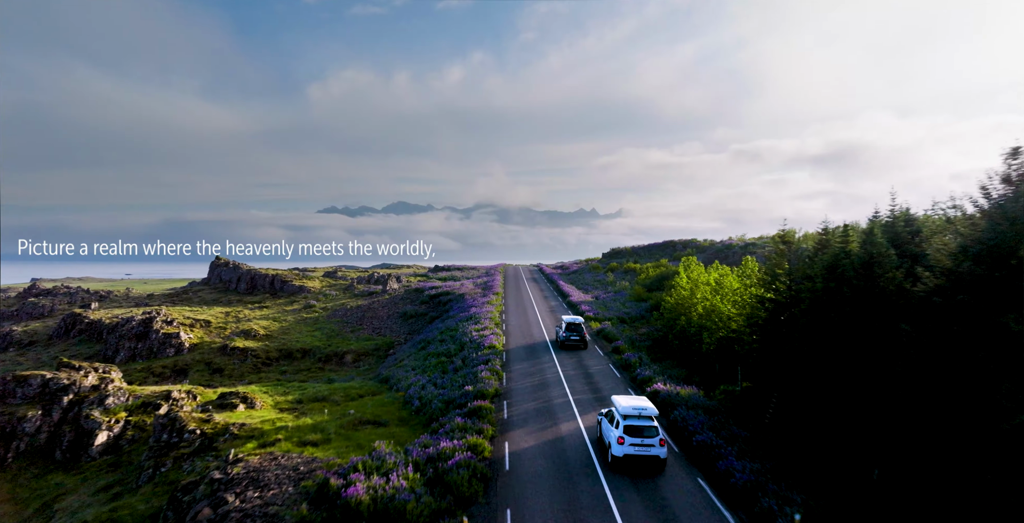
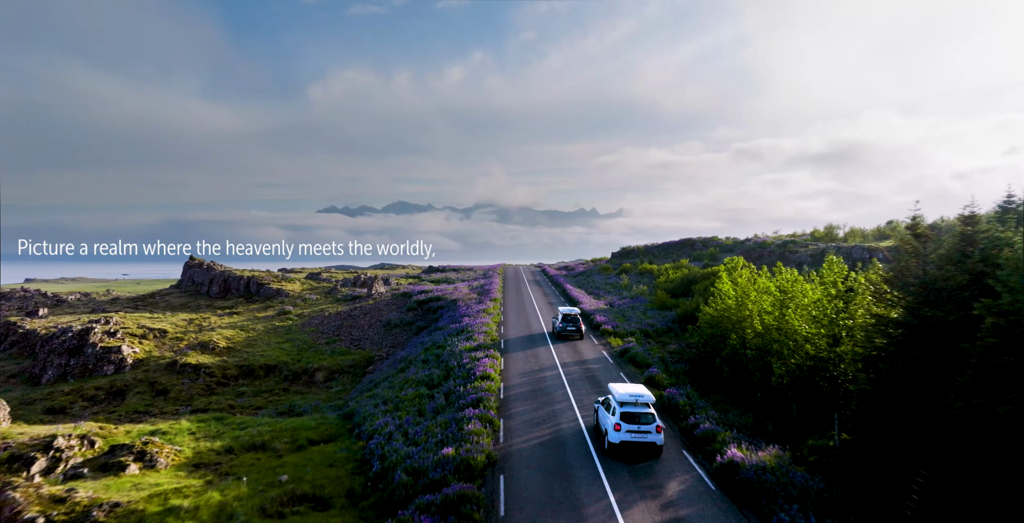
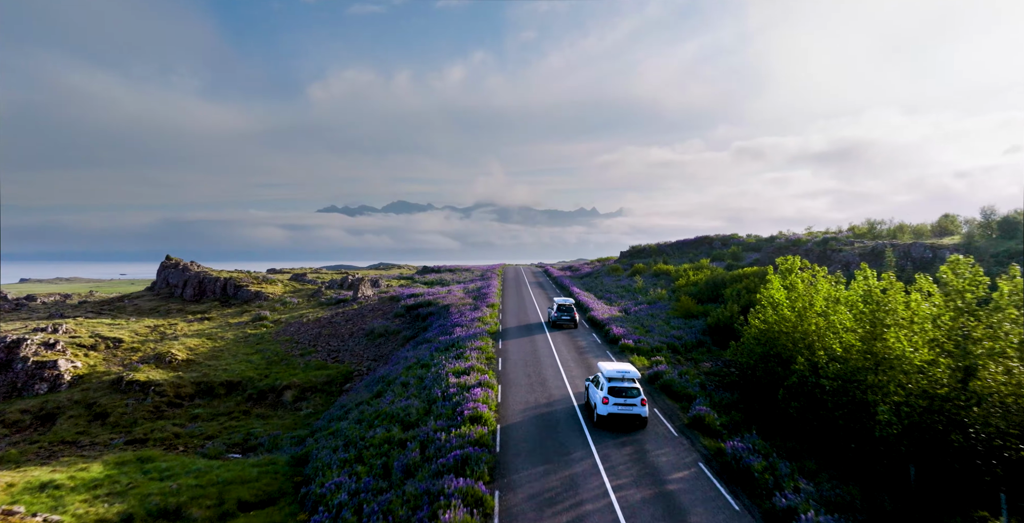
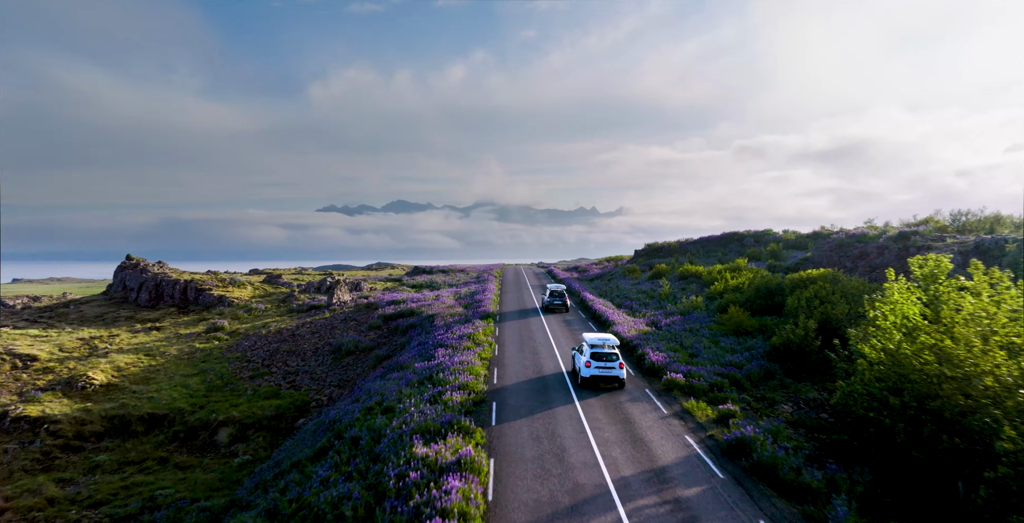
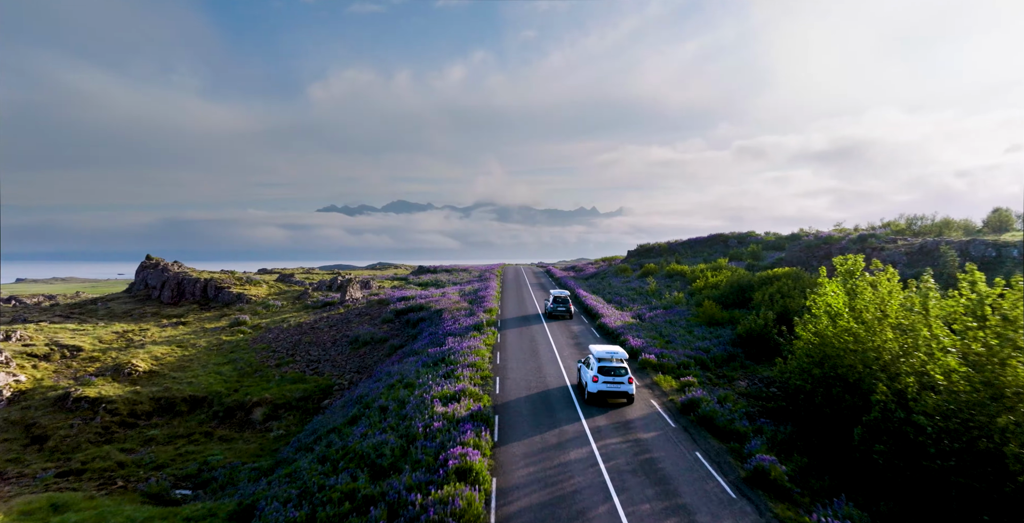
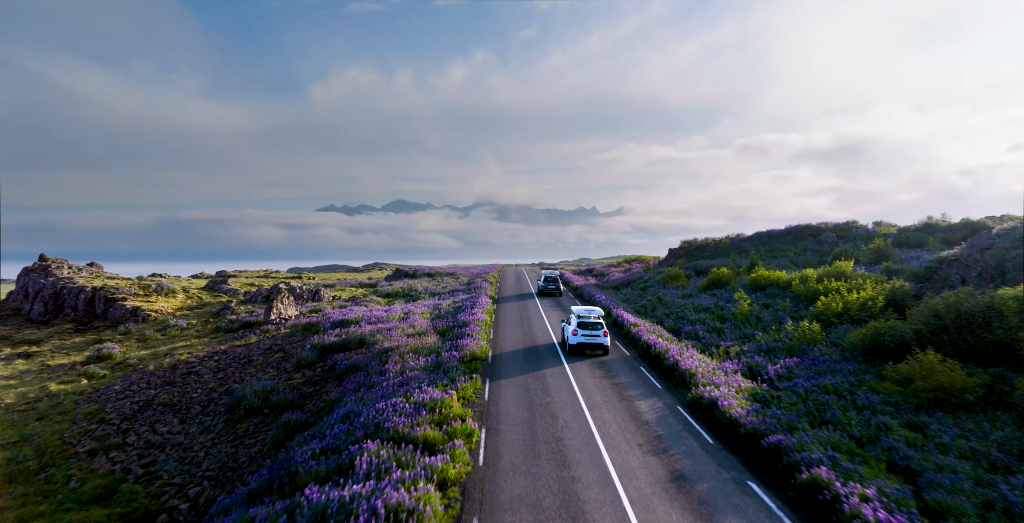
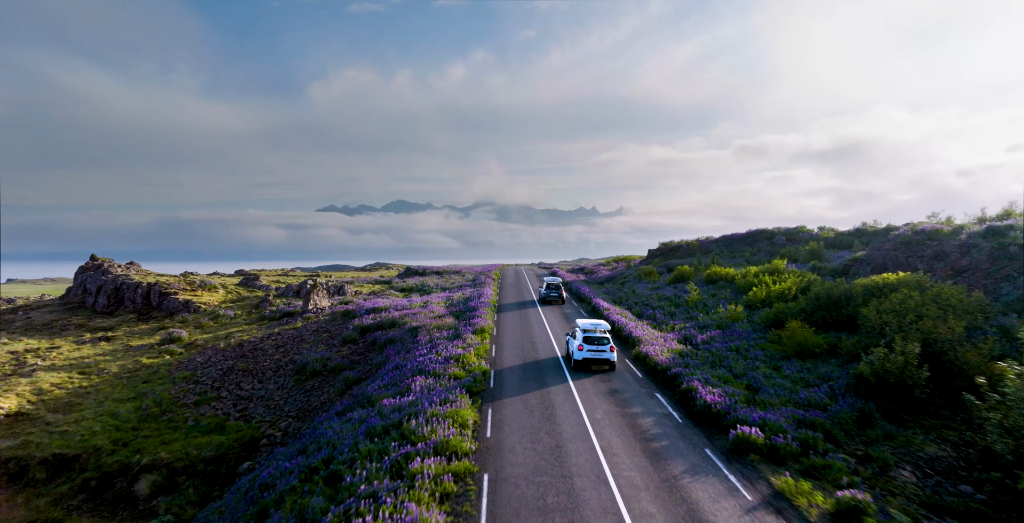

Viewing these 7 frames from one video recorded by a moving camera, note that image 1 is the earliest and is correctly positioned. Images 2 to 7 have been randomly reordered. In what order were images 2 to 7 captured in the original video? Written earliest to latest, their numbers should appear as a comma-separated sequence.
2, 3, 5, 4, 7, 6
